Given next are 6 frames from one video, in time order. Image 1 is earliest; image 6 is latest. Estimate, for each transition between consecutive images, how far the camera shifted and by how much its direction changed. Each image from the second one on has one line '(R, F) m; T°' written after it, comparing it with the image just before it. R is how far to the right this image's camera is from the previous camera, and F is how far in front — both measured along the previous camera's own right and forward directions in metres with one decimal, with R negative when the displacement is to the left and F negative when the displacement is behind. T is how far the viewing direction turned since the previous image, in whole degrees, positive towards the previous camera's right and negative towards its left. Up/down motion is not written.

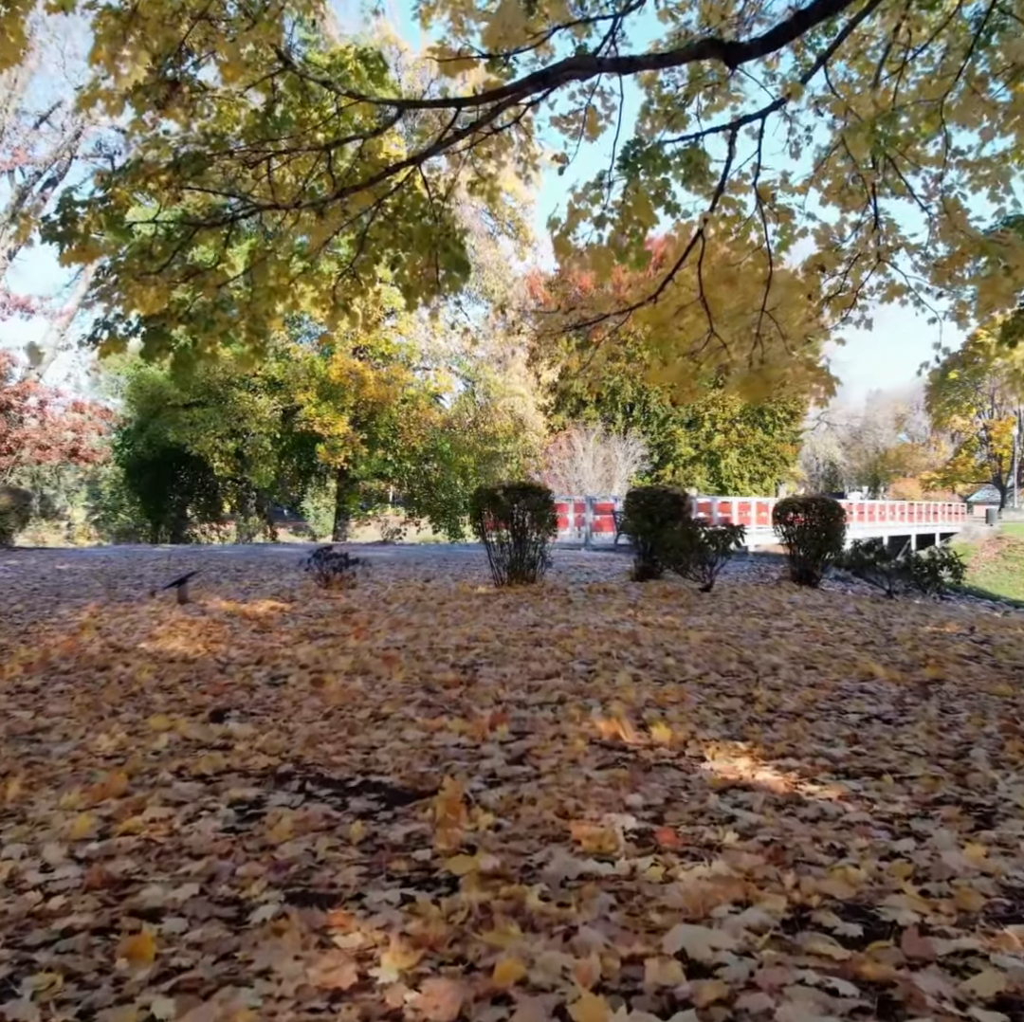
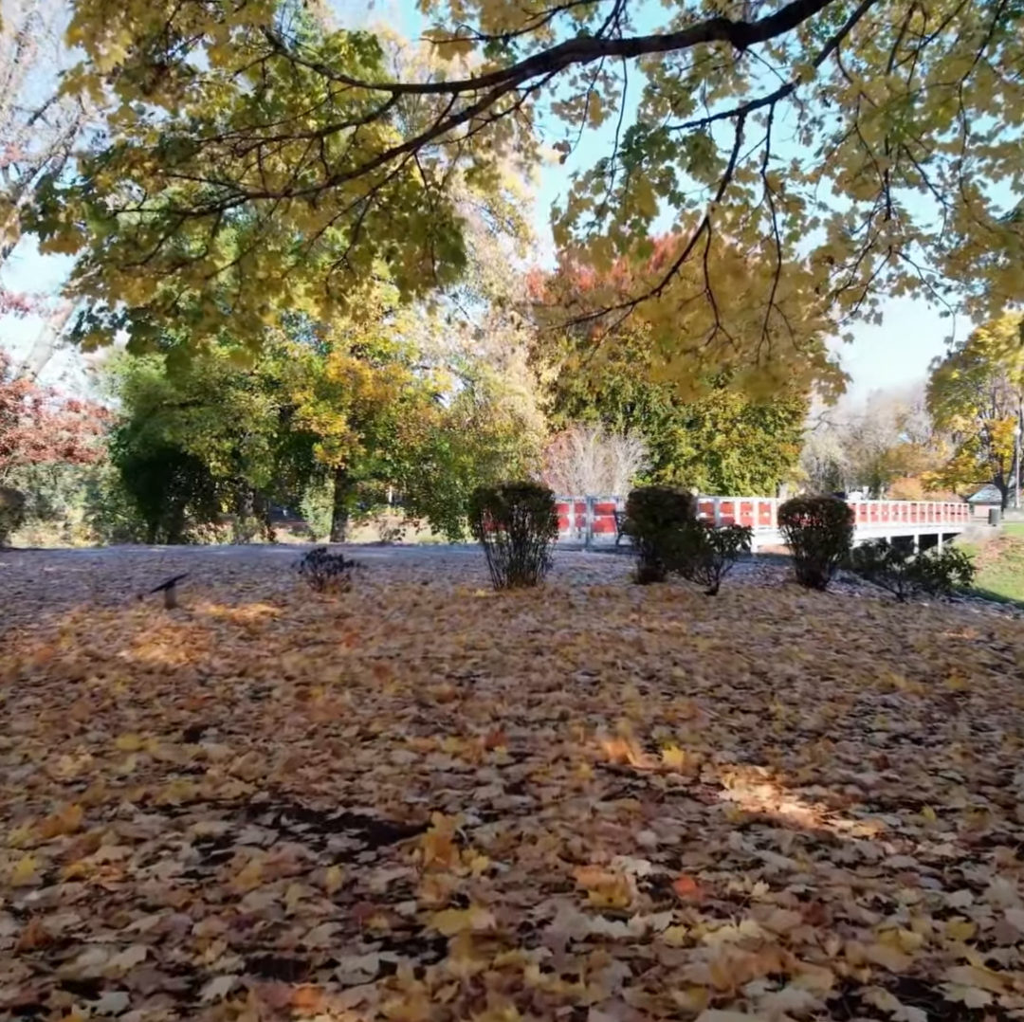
(0.0, +0.3) m; 0°
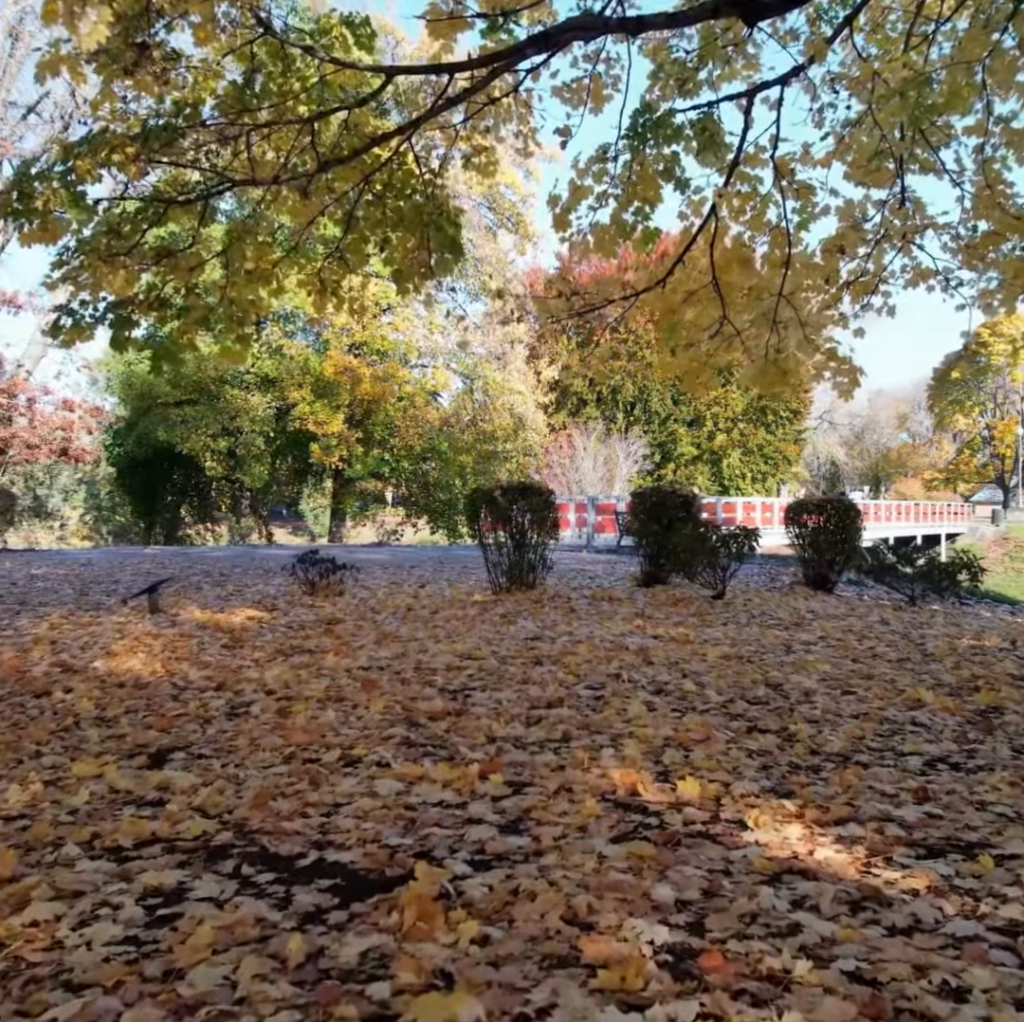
(0.0, +0.3) m; 0°
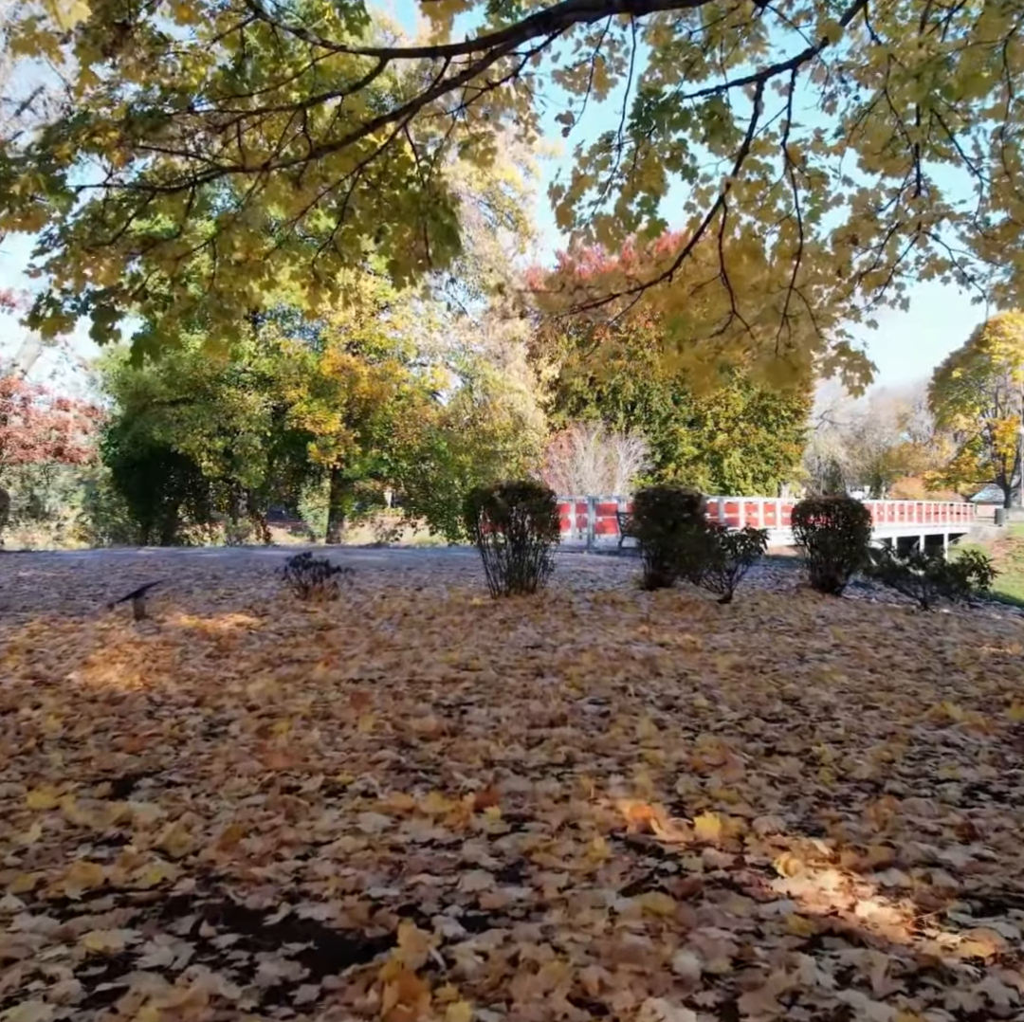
(0.0, +0.3) m; 0°
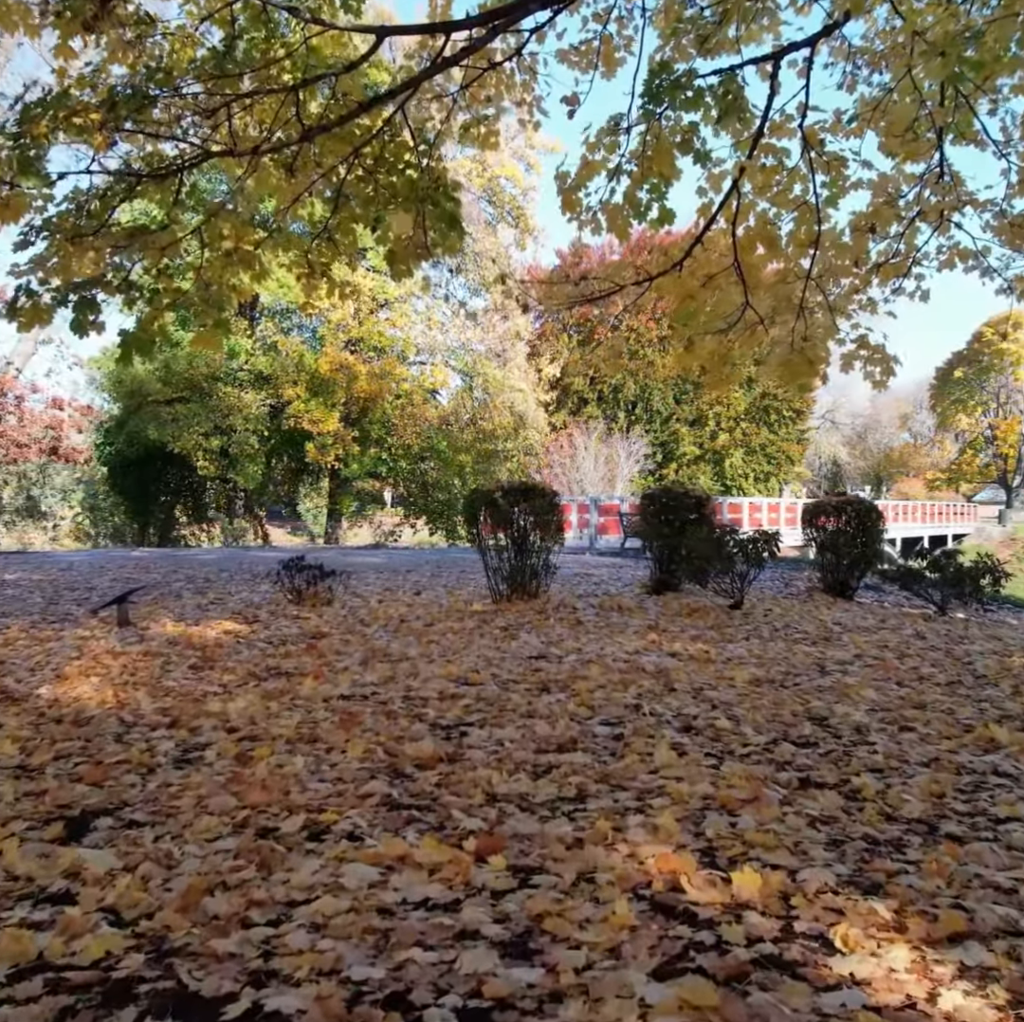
(0.0, +0.3) m; 0°
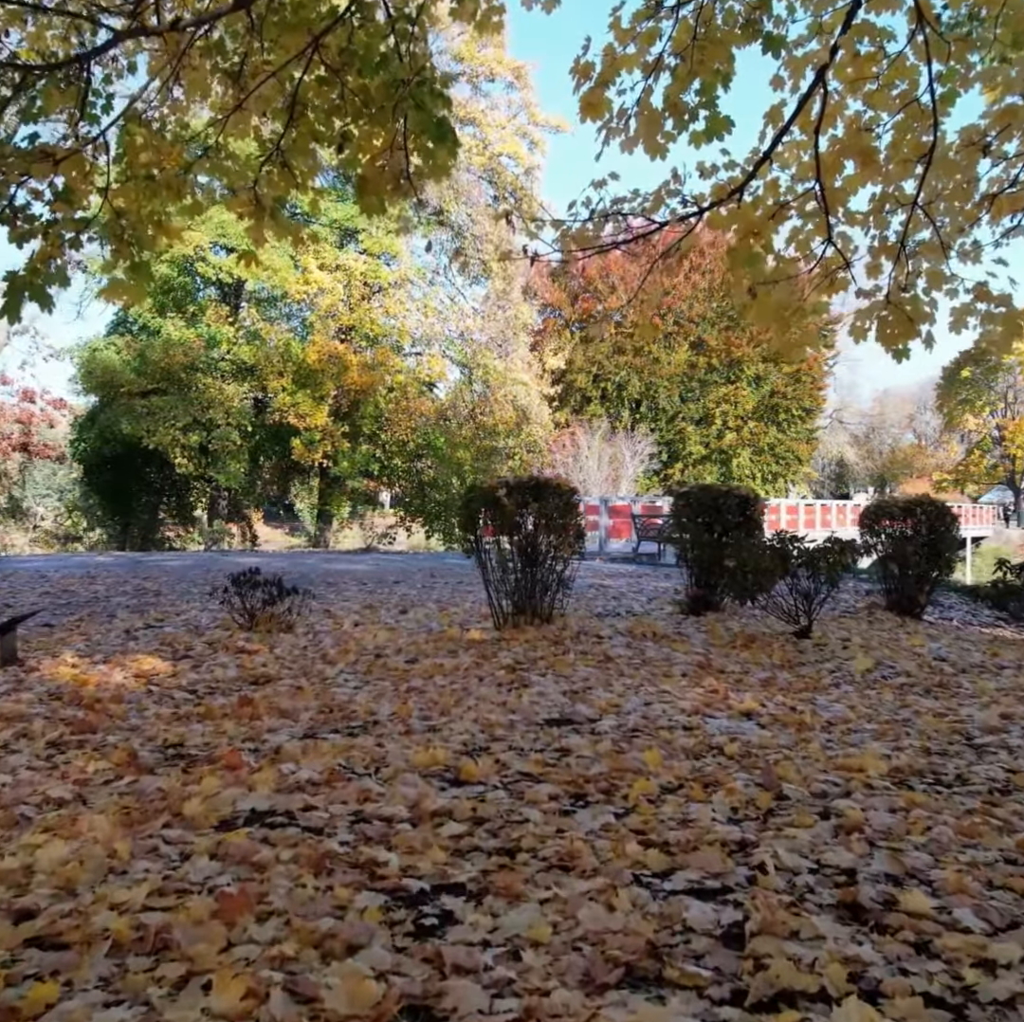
(0.0, +1.5) m; 0°
